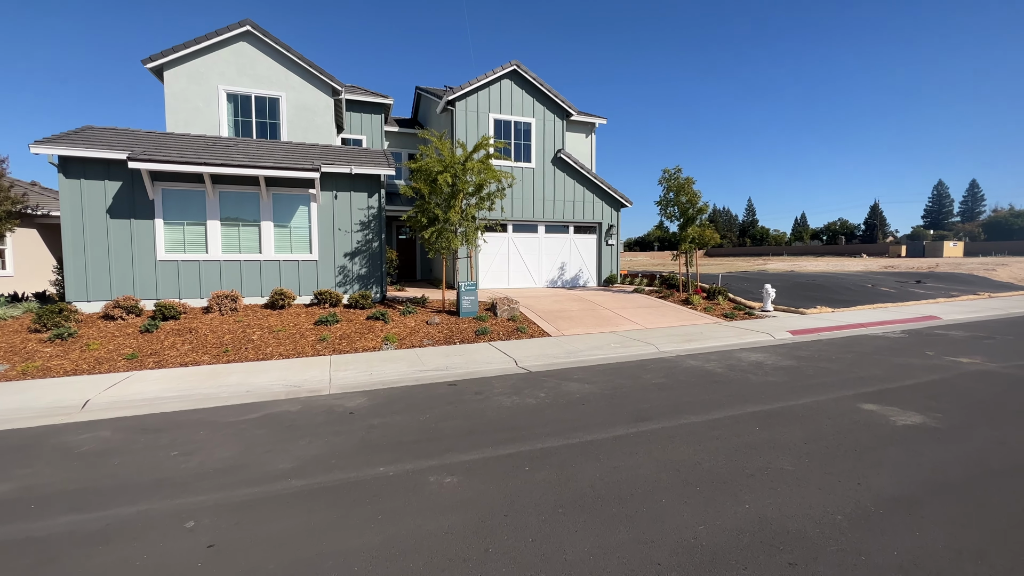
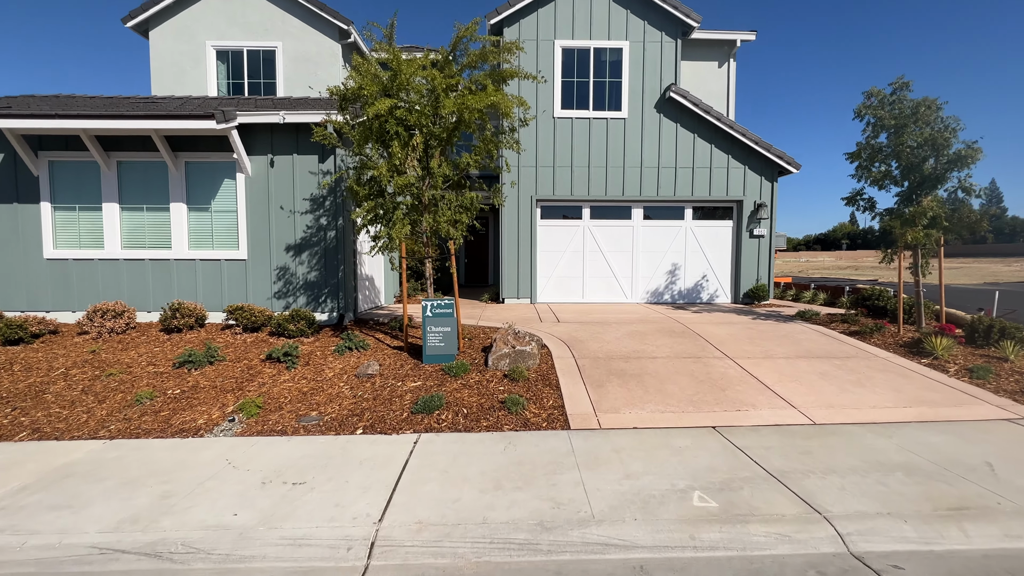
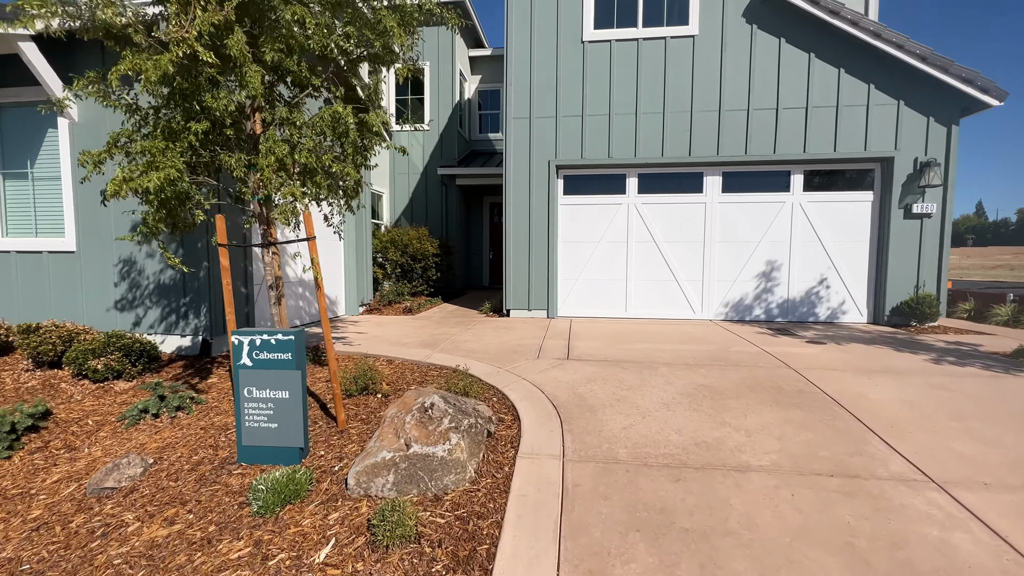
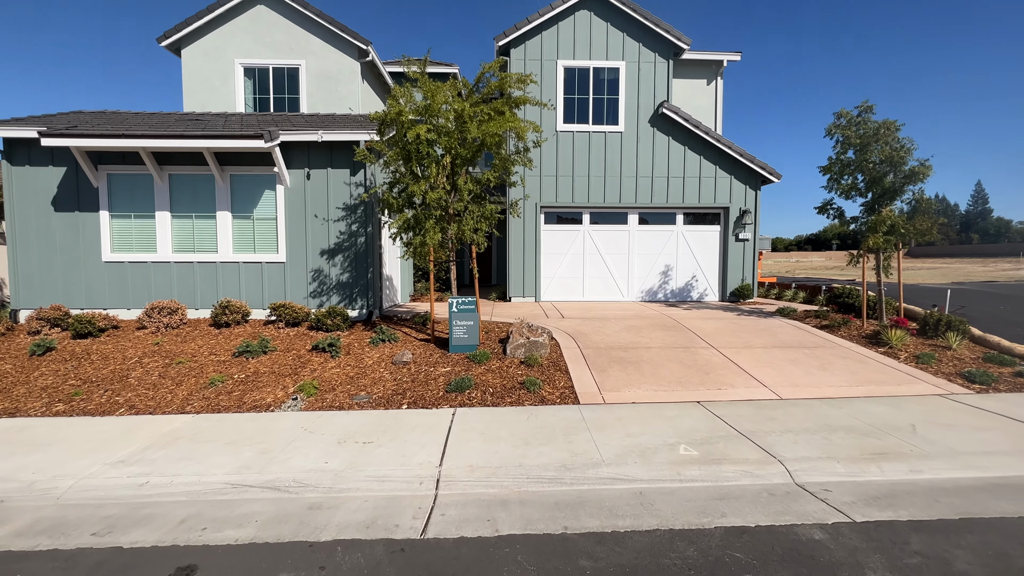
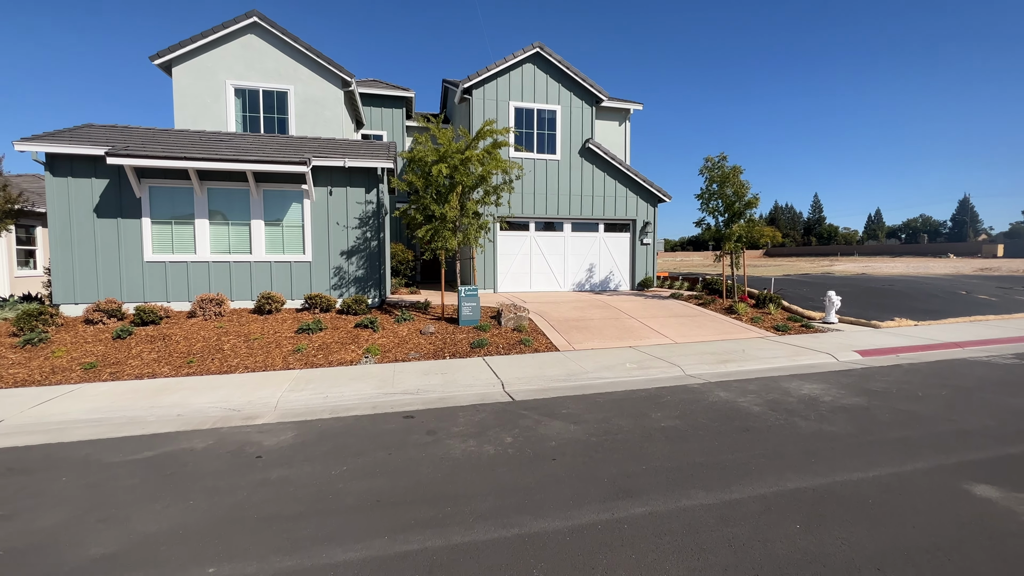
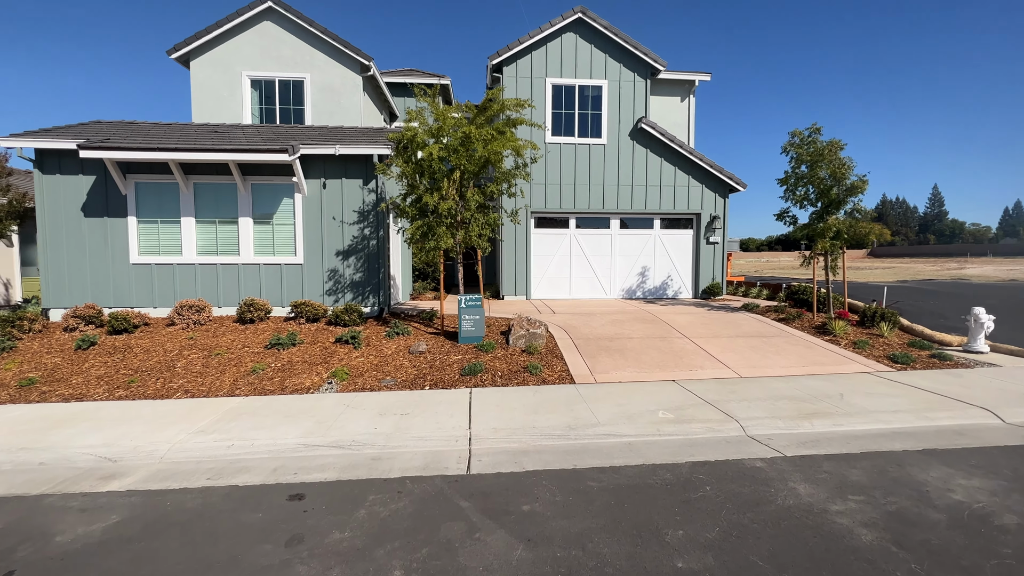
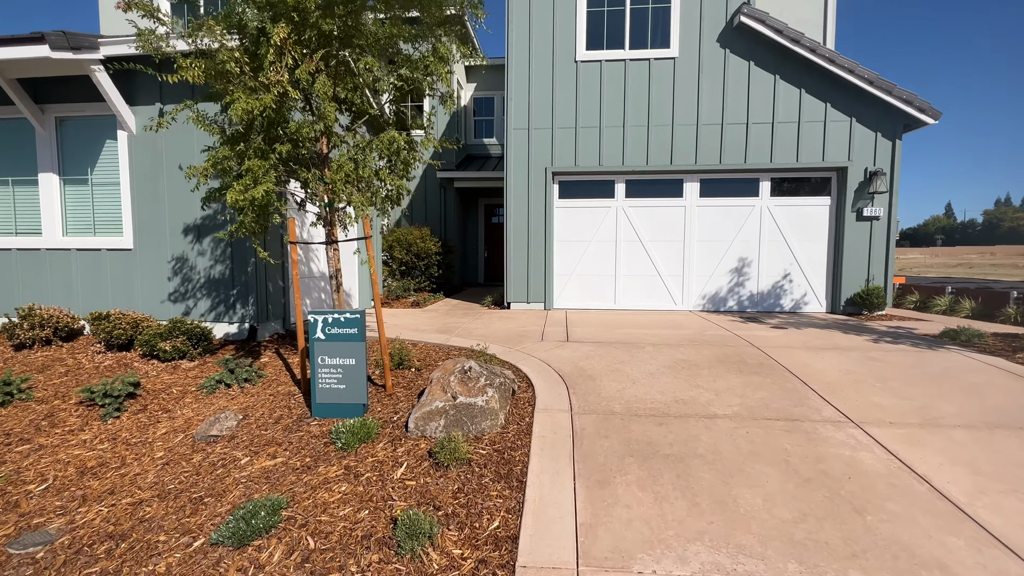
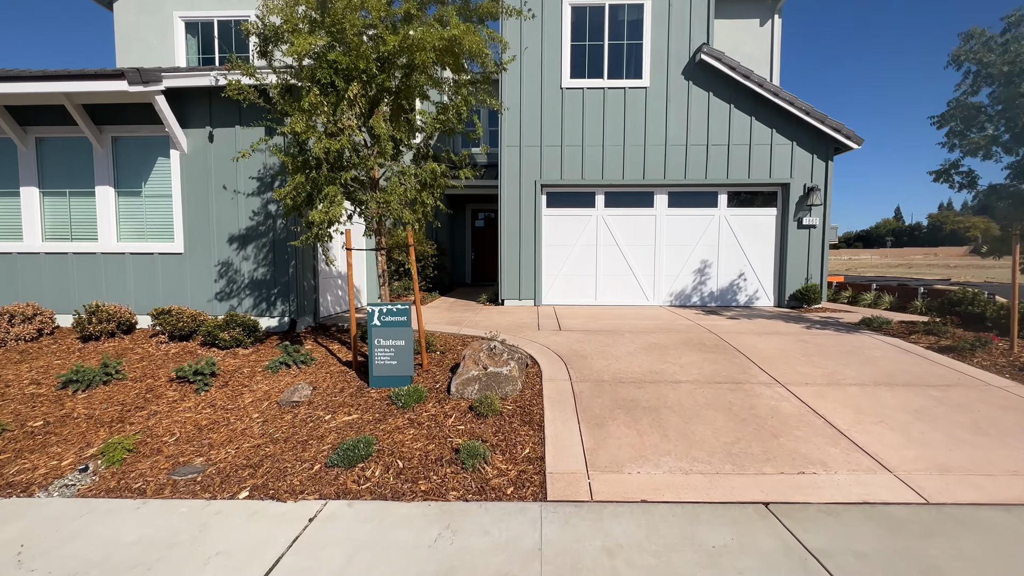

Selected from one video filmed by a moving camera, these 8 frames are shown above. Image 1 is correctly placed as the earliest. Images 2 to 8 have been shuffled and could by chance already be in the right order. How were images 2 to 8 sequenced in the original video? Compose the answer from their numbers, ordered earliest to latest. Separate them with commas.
5, 6, 4, 2, 8, 7, 3
